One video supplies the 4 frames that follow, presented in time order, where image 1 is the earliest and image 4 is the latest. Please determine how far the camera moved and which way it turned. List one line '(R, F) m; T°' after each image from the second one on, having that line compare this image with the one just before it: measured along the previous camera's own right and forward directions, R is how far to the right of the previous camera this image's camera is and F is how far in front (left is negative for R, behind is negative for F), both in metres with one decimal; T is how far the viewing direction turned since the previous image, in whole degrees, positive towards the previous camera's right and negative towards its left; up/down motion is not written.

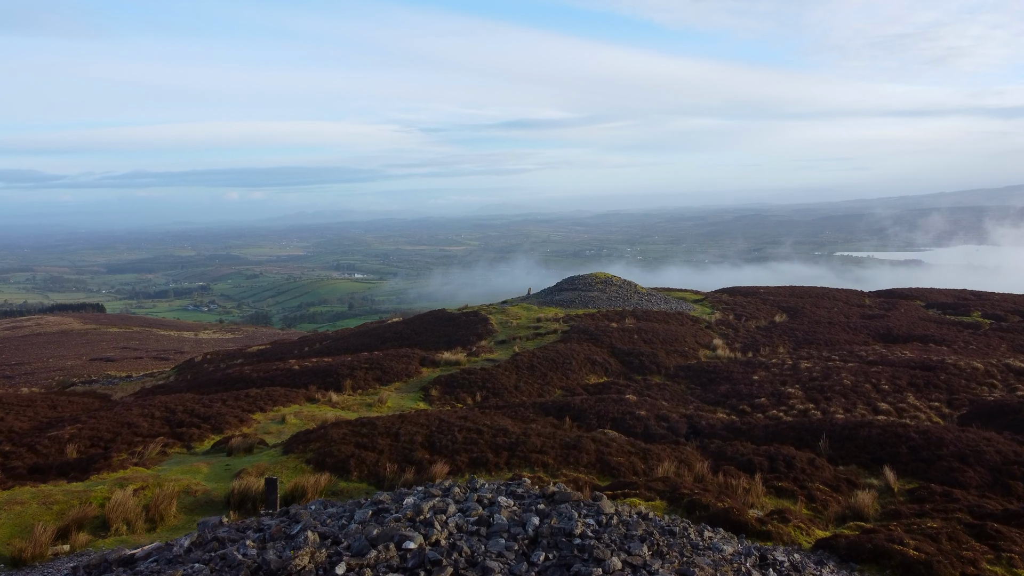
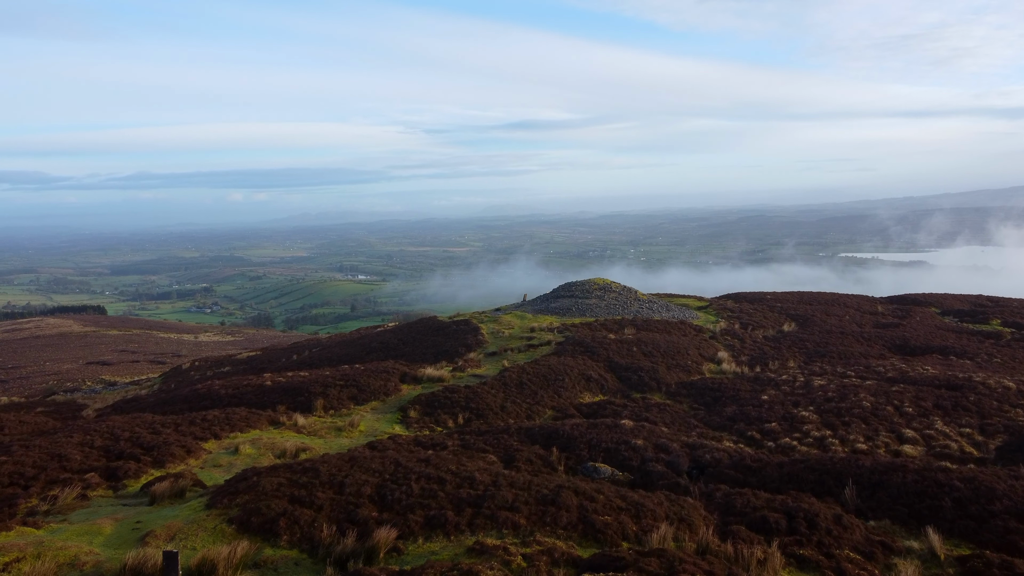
(+0.4, +1.6) m; 0°
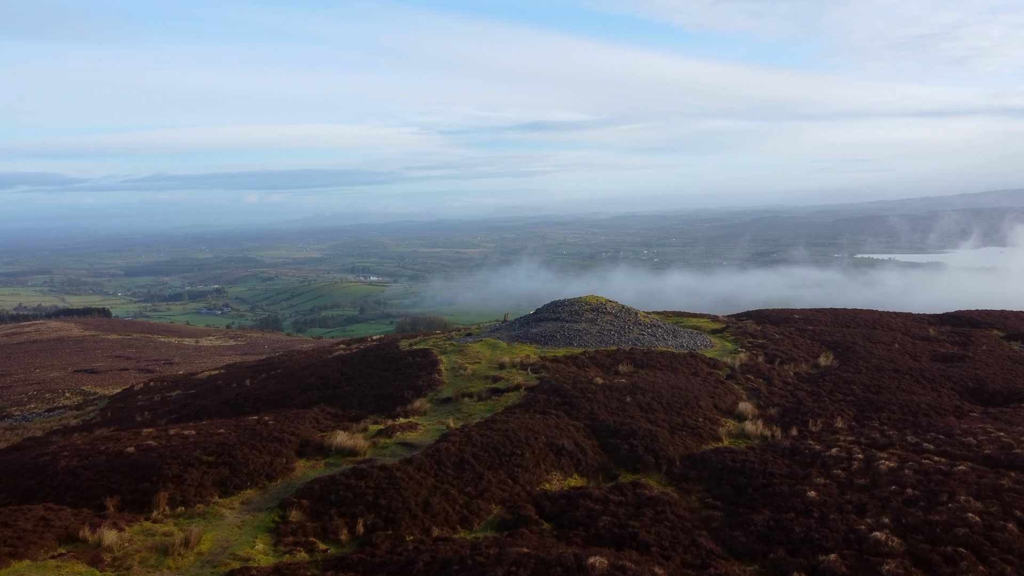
(+1.4, +5.4) m; -1°
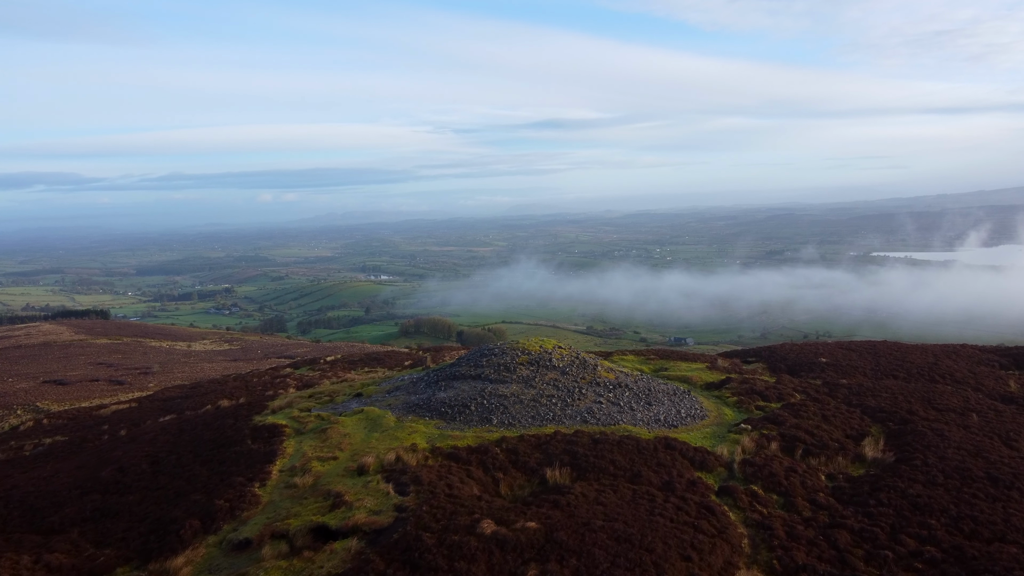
(+2.7, +7.6) m; -1°
